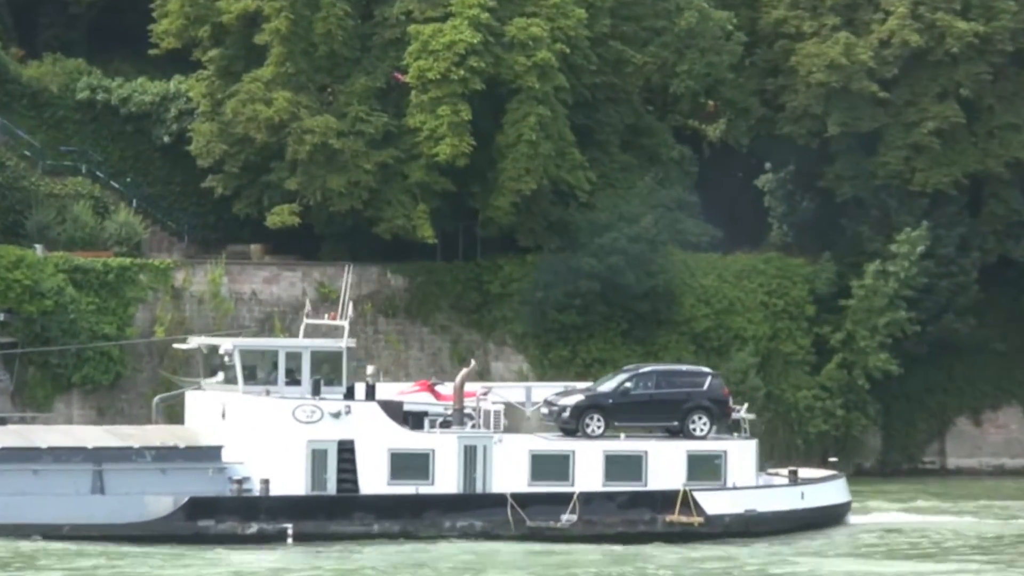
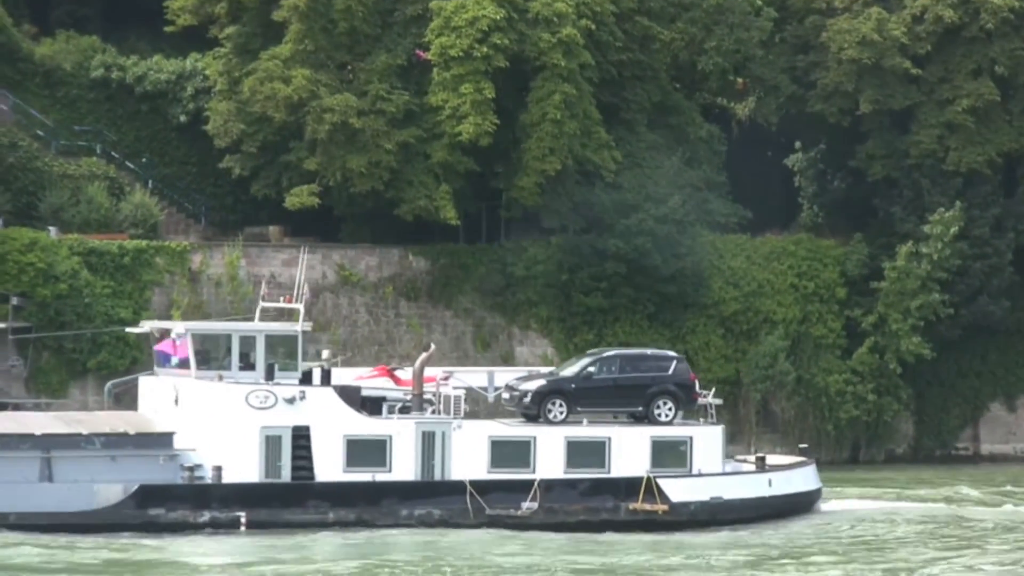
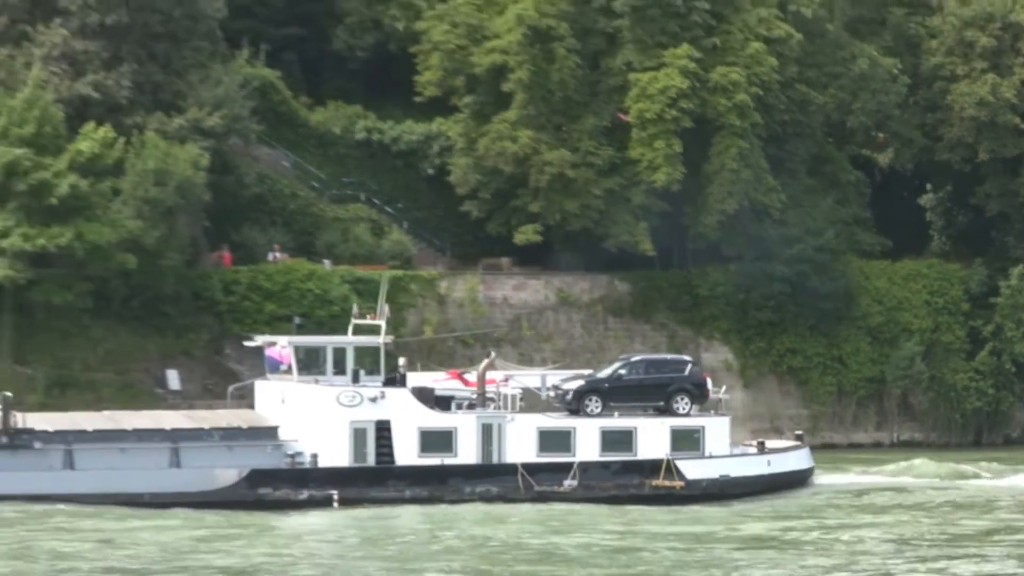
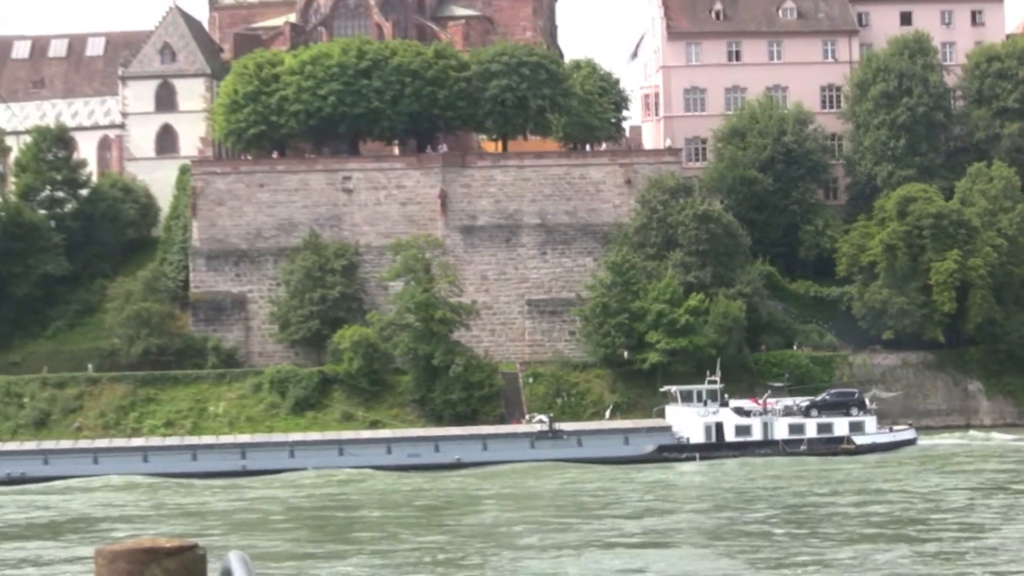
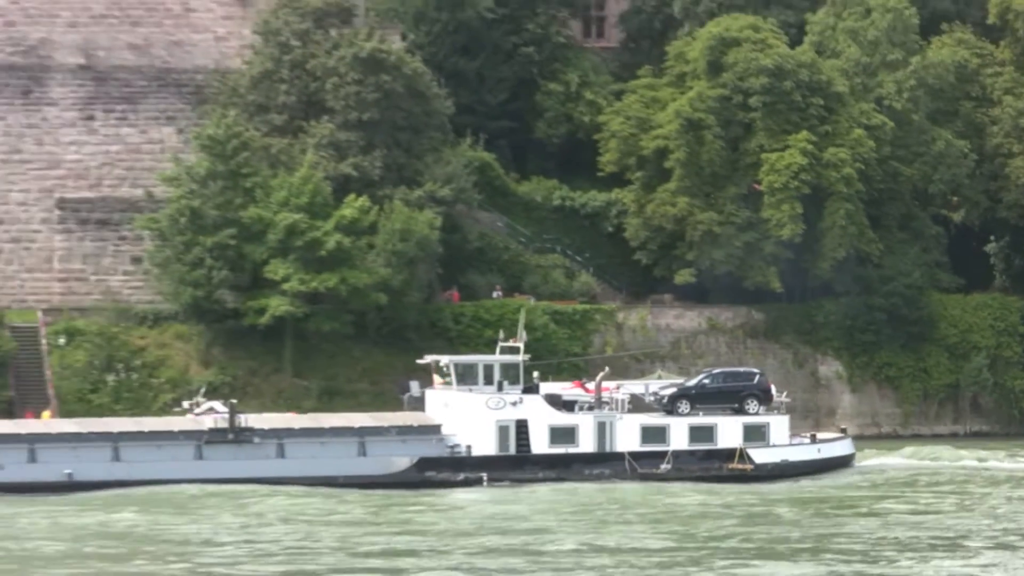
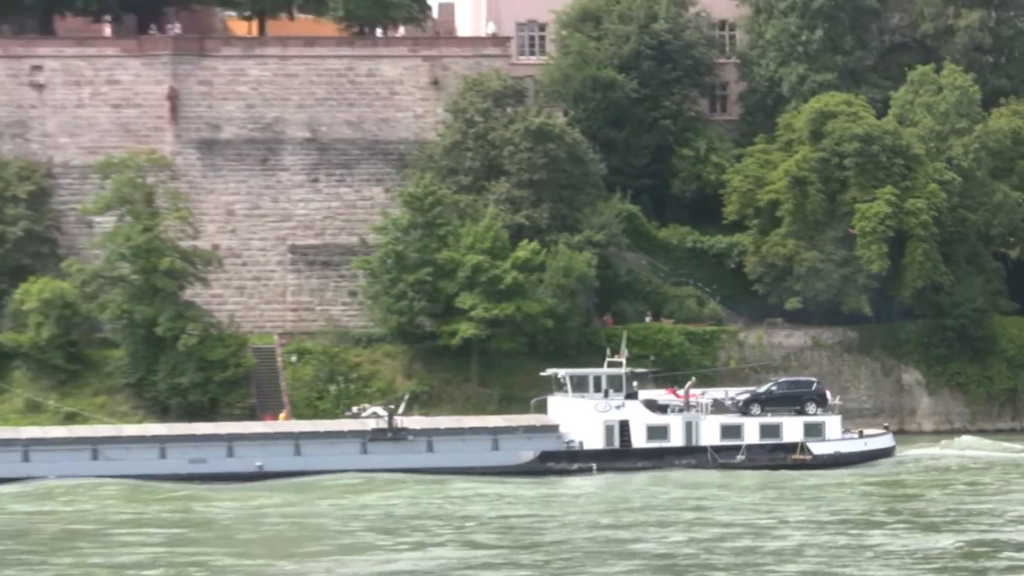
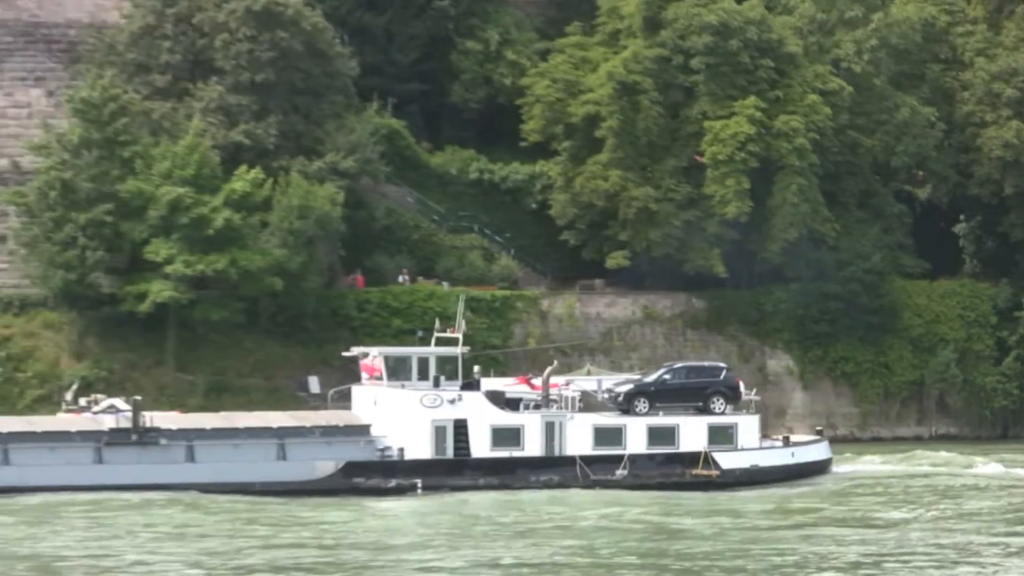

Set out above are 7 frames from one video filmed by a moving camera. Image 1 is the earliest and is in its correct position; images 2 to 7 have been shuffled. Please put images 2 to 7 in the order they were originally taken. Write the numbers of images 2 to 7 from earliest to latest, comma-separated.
2, 3, 7, 5, 6, 4
